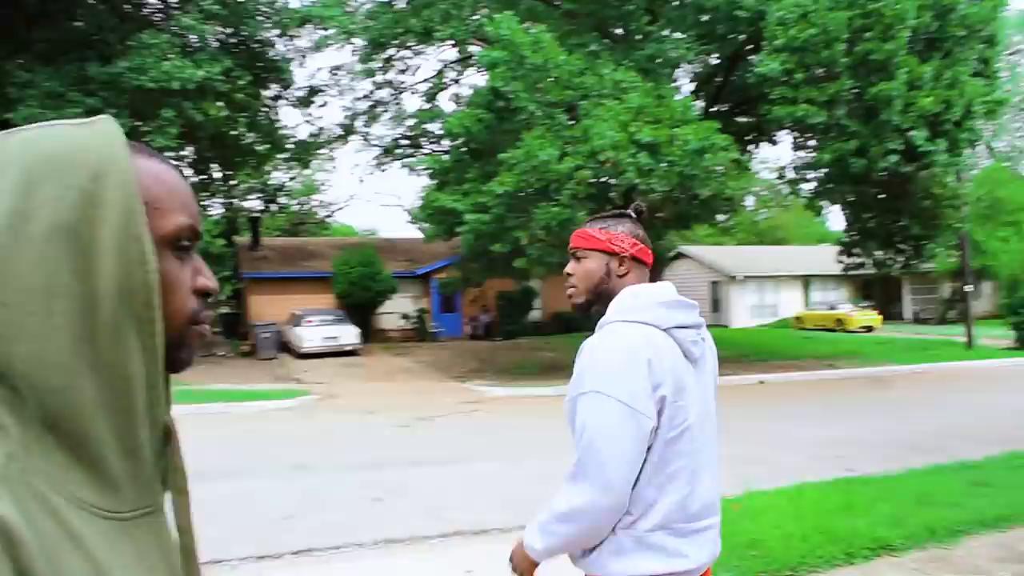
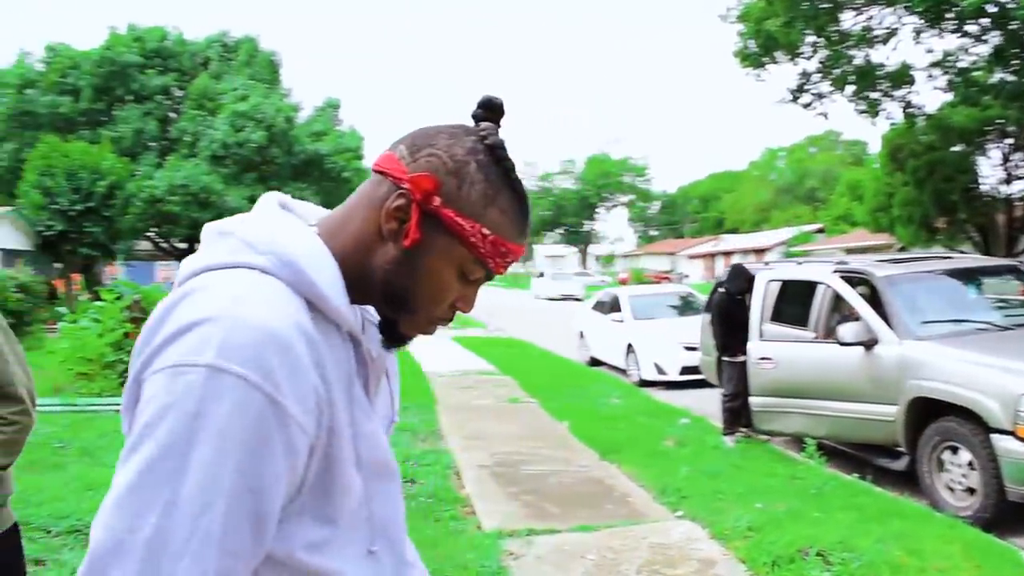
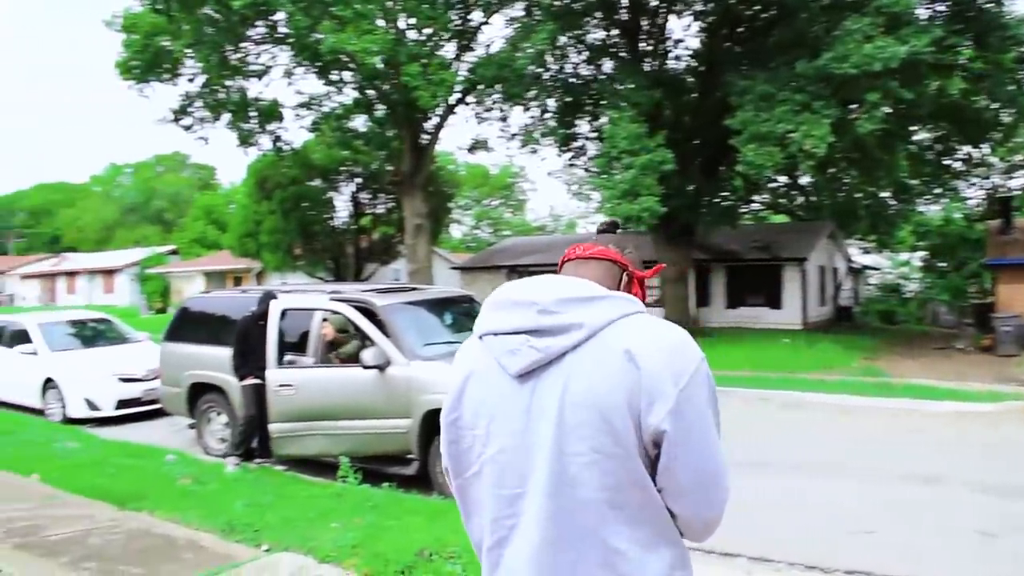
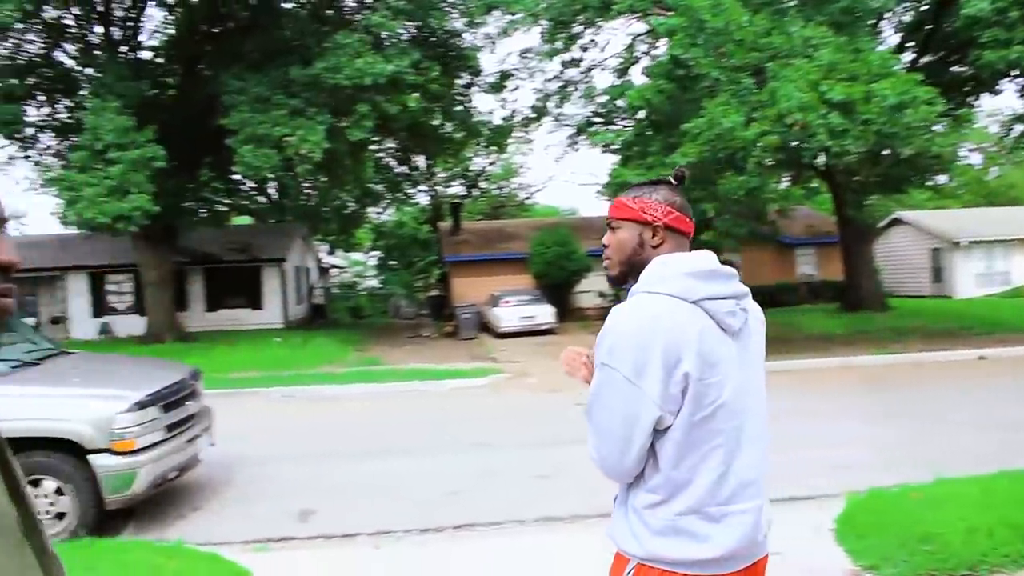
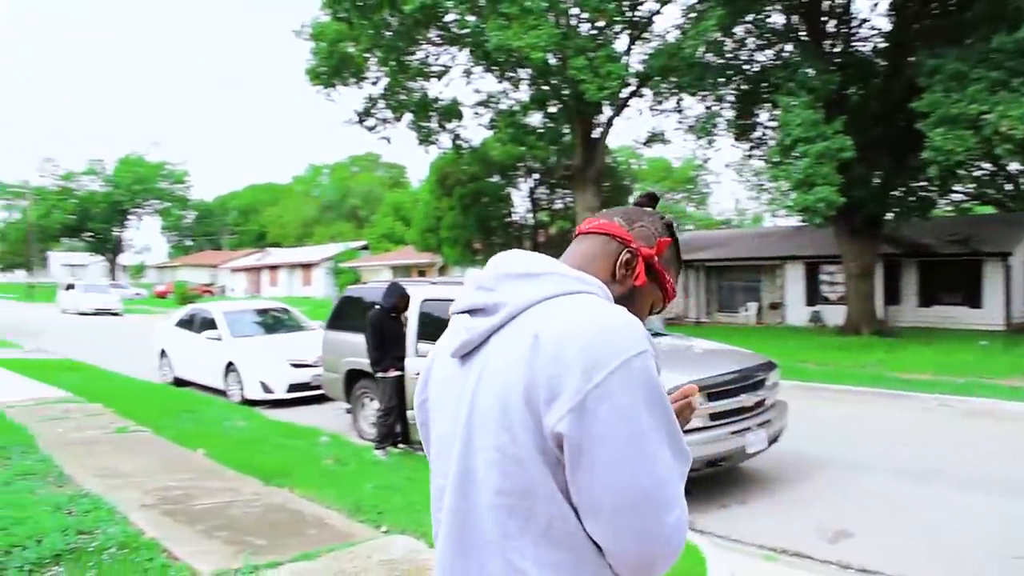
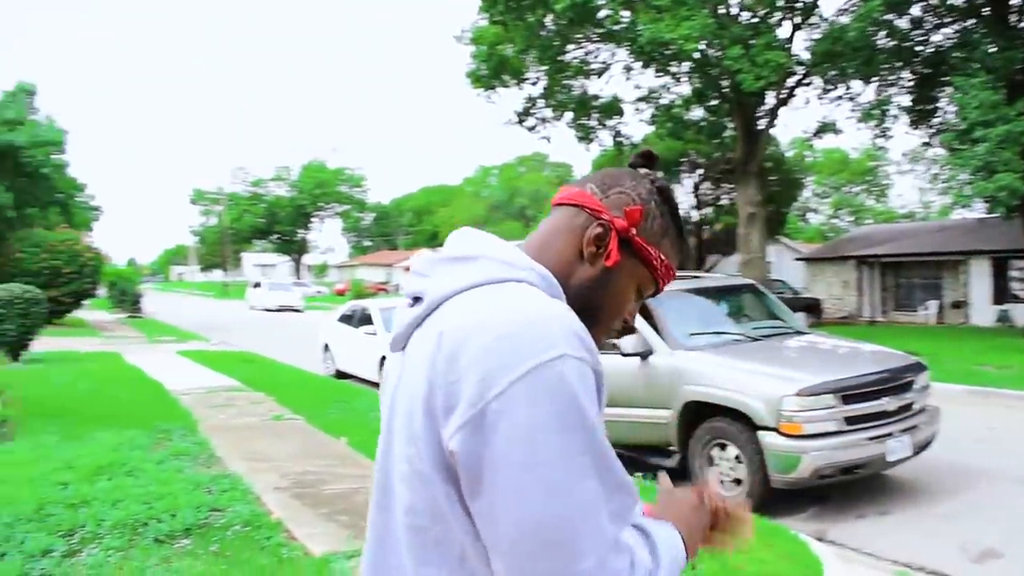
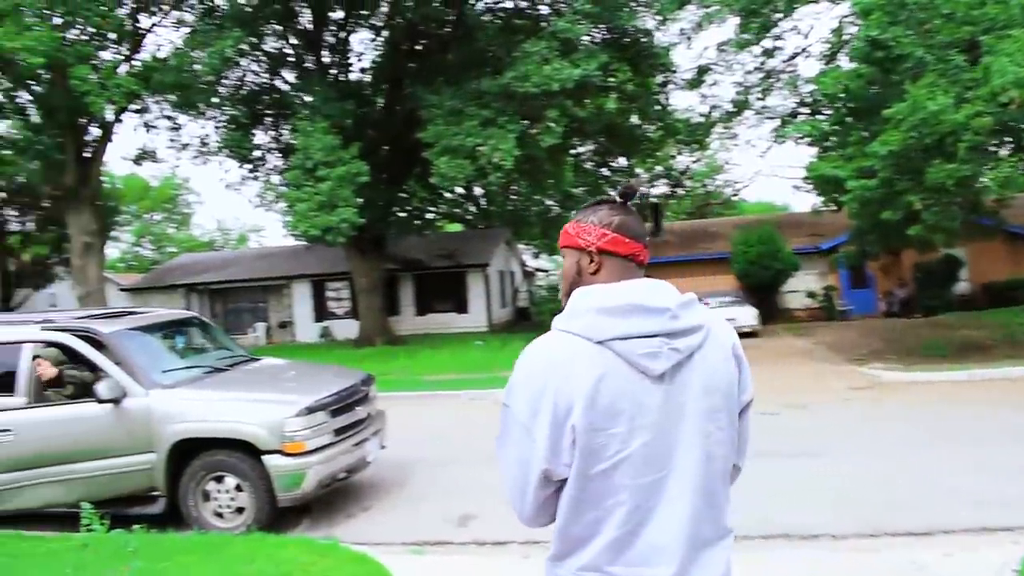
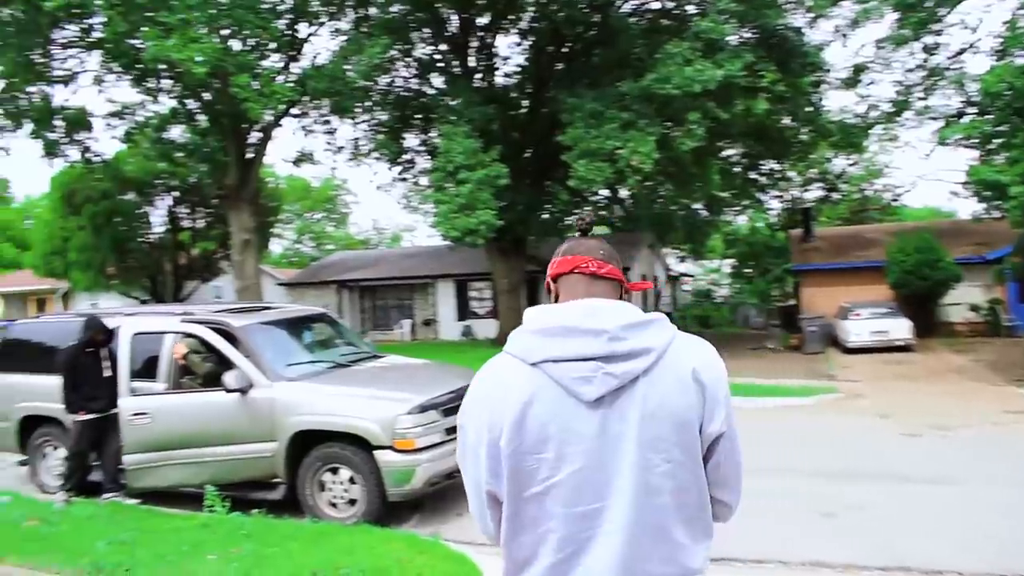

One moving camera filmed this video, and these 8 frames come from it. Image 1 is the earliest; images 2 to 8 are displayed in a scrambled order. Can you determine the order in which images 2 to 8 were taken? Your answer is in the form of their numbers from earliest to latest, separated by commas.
4, 7, 8, 3, 5, 6, 2
